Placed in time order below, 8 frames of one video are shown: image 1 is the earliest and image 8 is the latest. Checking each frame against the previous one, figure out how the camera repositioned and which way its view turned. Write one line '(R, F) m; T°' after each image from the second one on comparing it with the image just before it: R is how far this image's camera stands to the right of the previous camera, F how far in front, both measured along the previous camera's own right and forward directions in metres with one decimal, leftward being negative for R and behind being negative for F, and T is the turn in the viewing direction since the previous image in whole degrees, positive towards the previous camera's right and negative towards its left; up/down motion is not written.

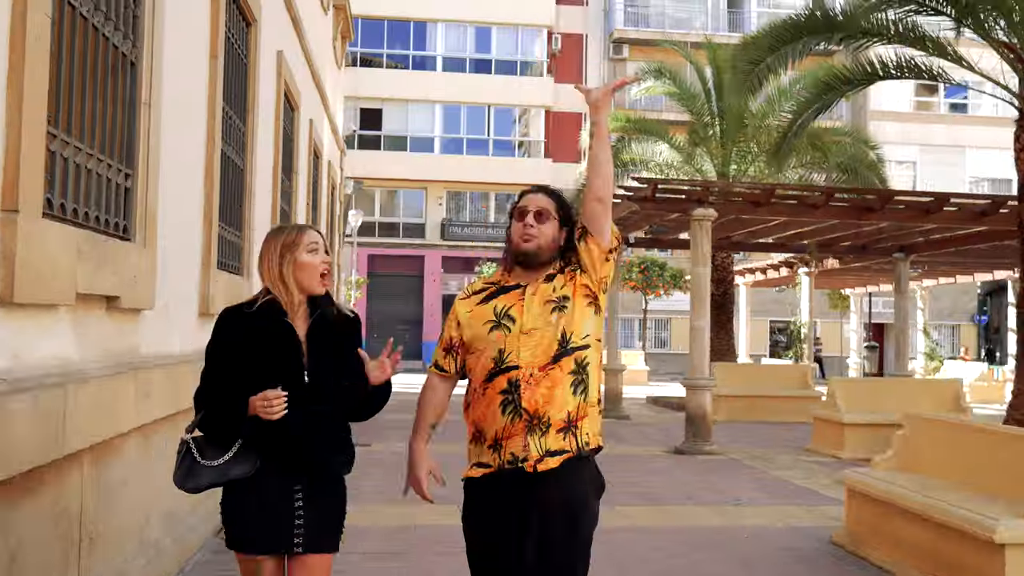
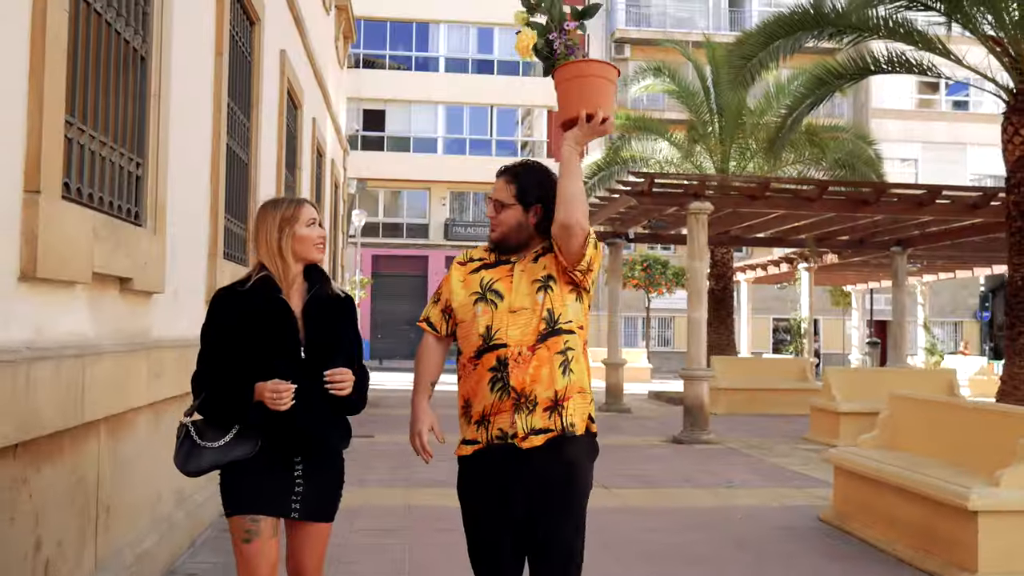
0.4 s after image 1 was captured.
(+0.1, -0.2) m; 0°
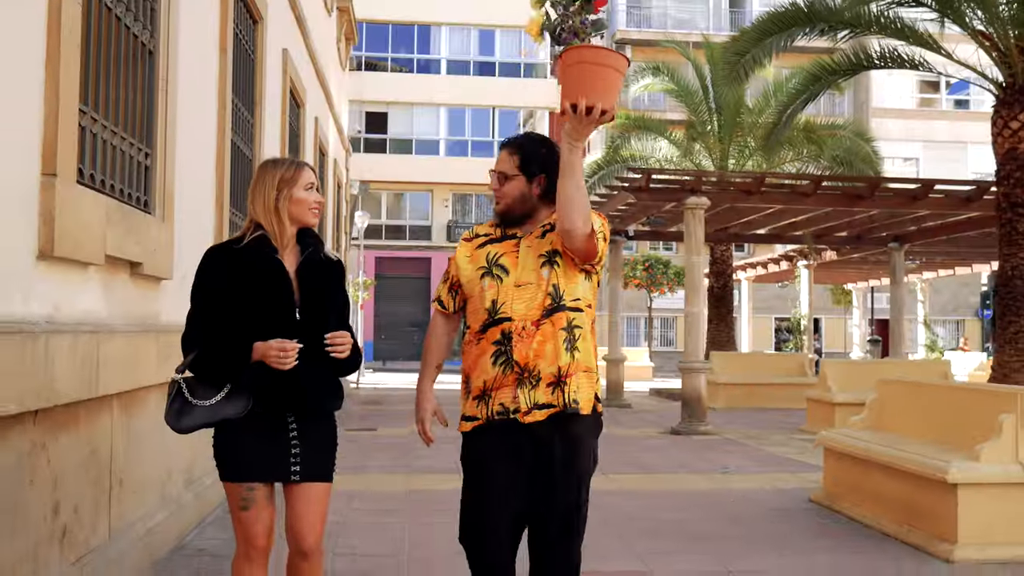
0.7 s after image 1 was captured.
(+0.1, -0.2) m; 0°
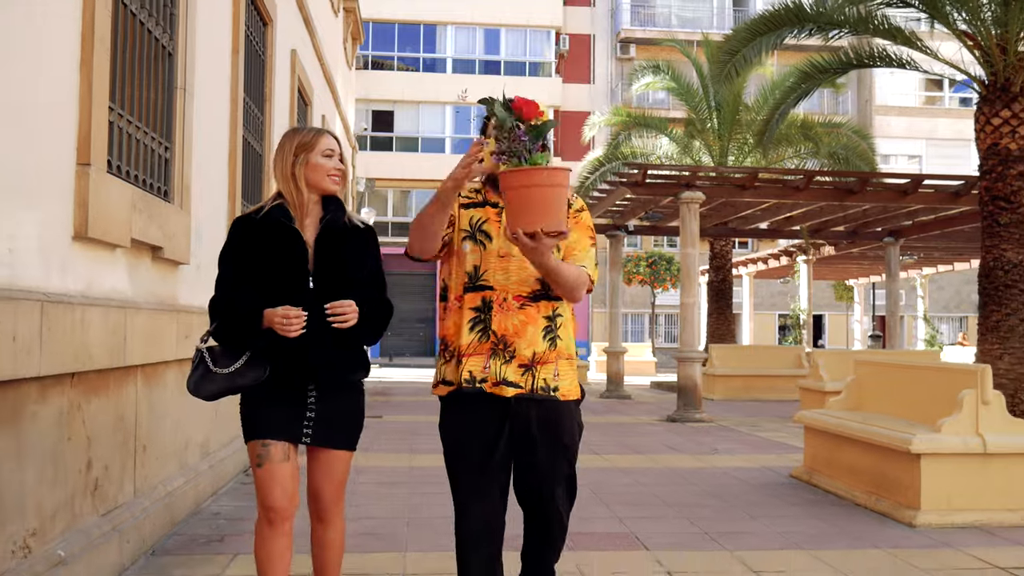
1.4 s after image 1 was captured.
(+0.1, -0.4) m; 0°
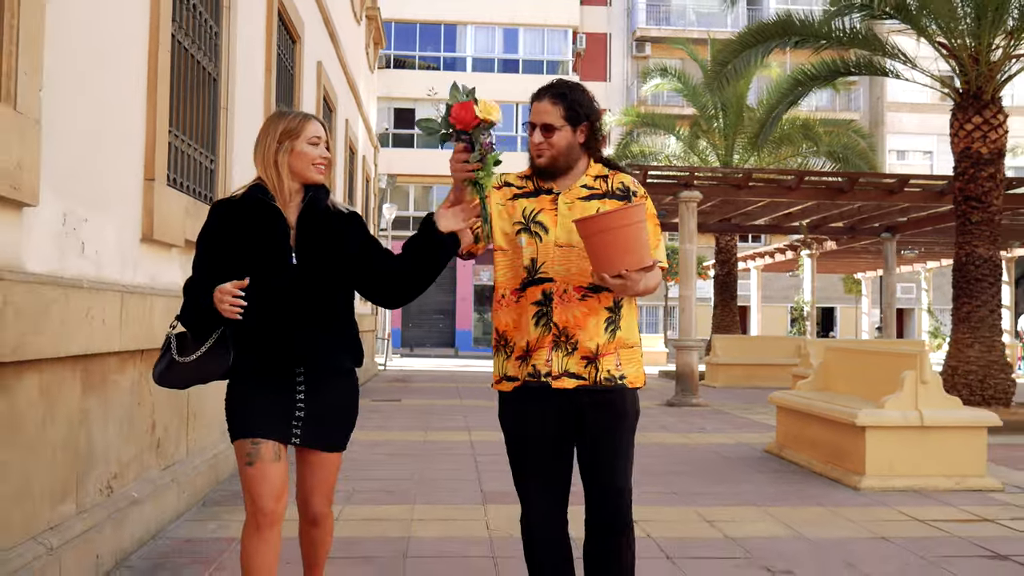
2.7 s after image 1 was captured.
(+0.2, -0.9) m; -1°
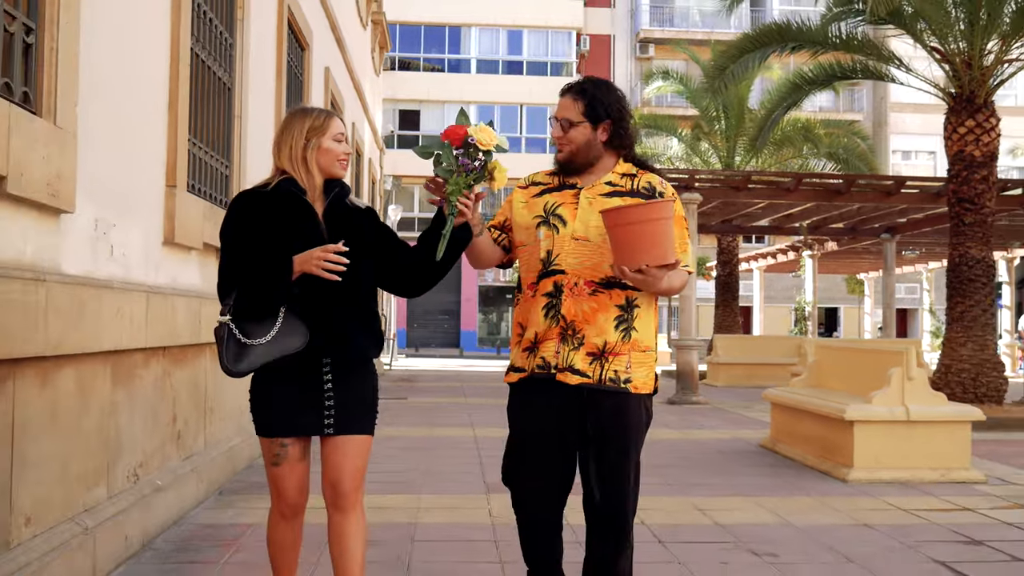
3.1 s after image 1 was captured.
(0.0, -0.3) m; 0°
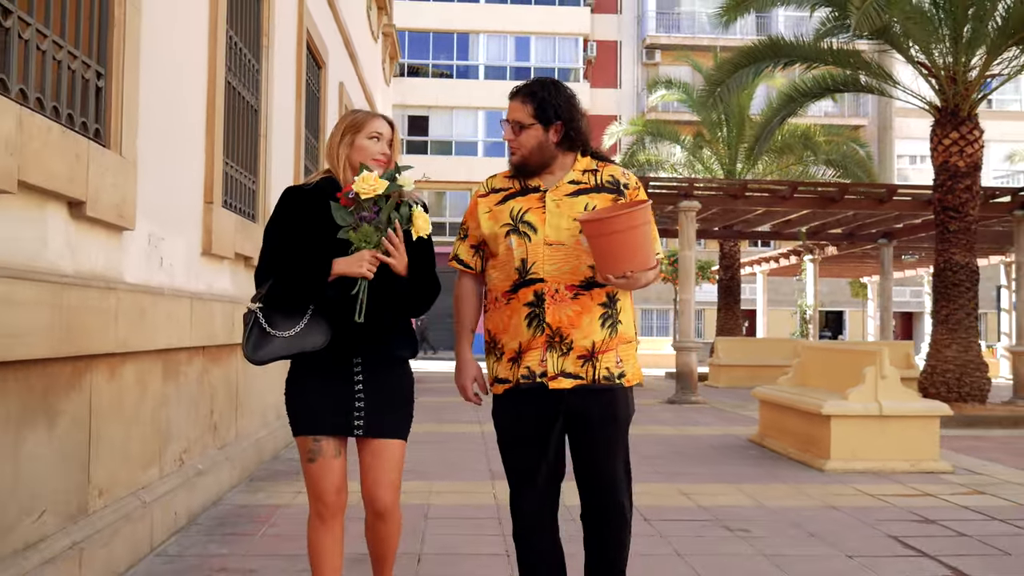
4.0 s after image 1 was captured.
(+0.1, -0.6) m; -1°
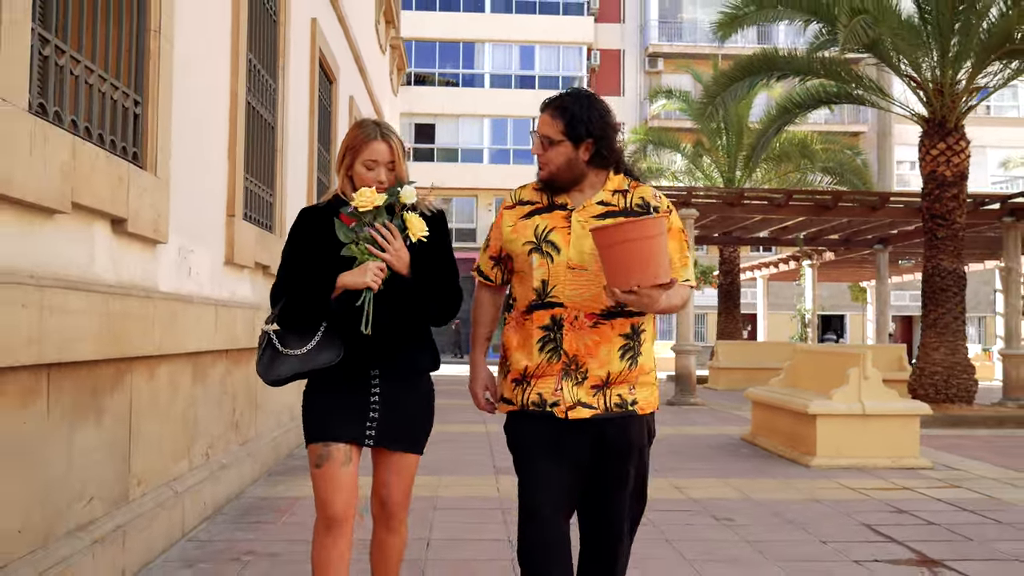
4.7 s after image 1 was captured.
(0.0, -0.4) m; 0°
